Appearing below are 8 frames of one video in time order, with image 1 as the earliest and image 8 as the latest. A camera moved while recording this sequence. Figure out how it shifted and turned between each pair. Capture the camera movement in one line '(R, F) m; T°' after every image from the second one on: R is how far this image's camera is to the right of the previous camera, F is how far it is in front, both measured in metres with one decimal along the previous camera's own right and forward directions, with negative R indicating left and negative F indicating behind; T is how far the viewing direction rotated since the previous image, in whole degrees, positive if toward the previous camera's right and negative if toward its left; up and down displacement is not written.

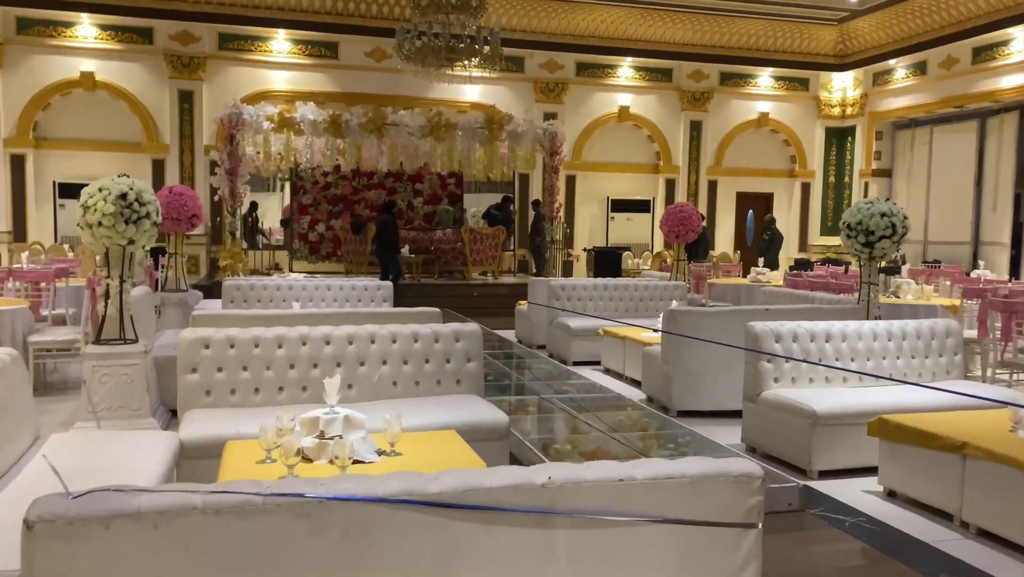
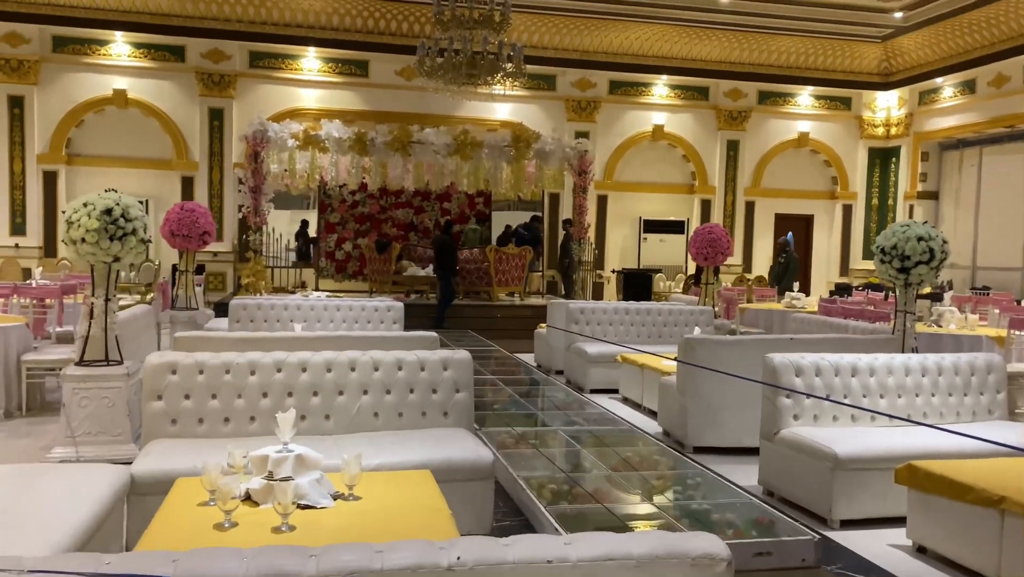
(+0.2, +0.3) m; -3°
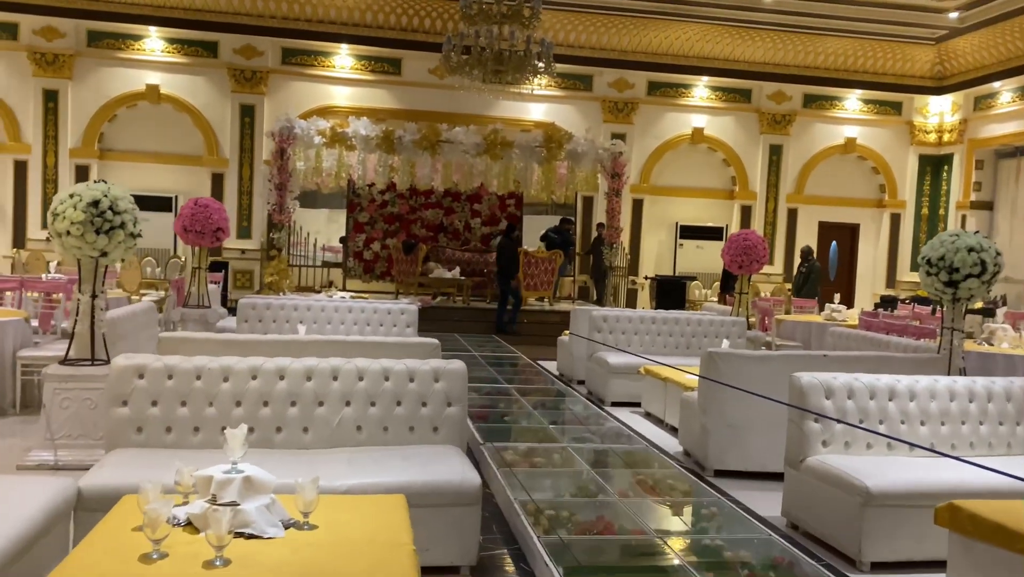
(+0.2, +0.3) m; -3°
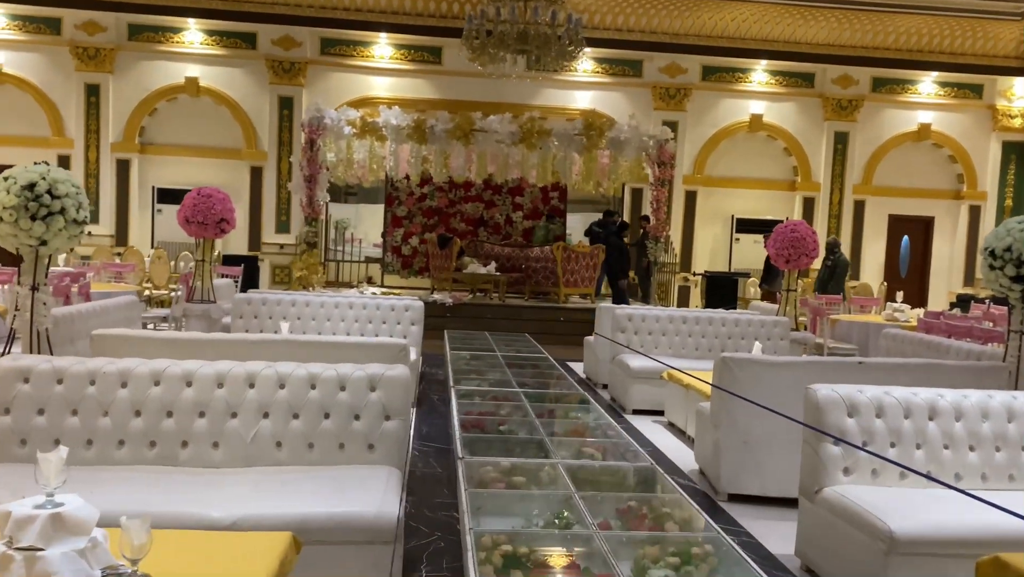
(+0.4, +0.6) m; -5°
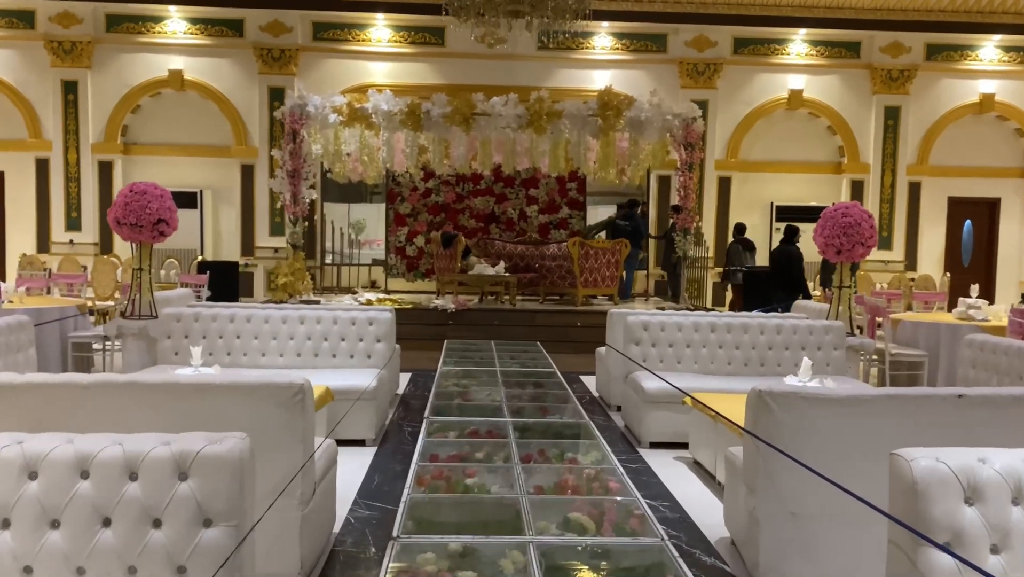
(+0.3, +1.1) m; -3°
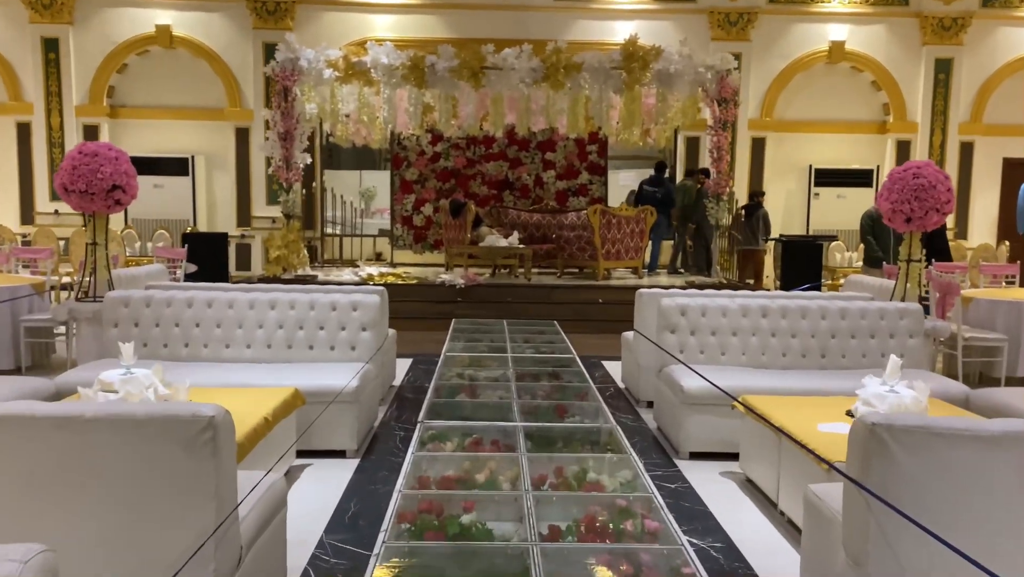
(0.0, +0.8) m; -1°
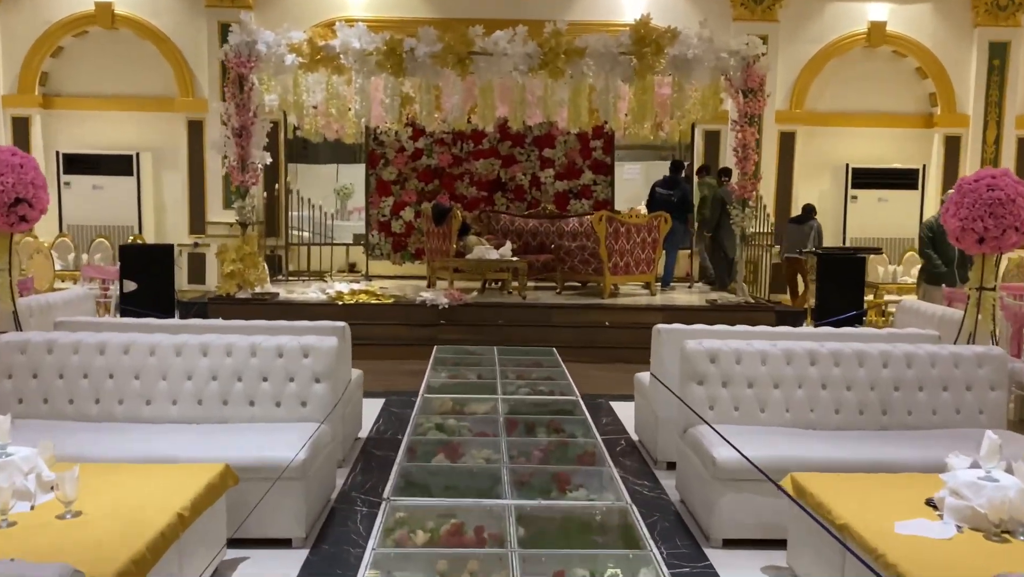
(-0.1, +1.3) m; +1°
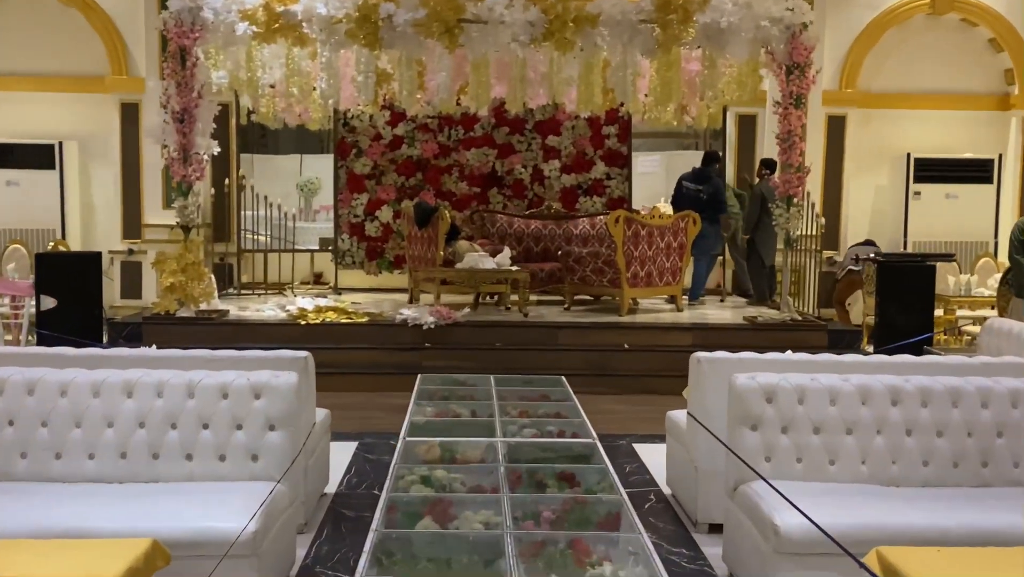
(-0.2, +1.4) m; +2°
